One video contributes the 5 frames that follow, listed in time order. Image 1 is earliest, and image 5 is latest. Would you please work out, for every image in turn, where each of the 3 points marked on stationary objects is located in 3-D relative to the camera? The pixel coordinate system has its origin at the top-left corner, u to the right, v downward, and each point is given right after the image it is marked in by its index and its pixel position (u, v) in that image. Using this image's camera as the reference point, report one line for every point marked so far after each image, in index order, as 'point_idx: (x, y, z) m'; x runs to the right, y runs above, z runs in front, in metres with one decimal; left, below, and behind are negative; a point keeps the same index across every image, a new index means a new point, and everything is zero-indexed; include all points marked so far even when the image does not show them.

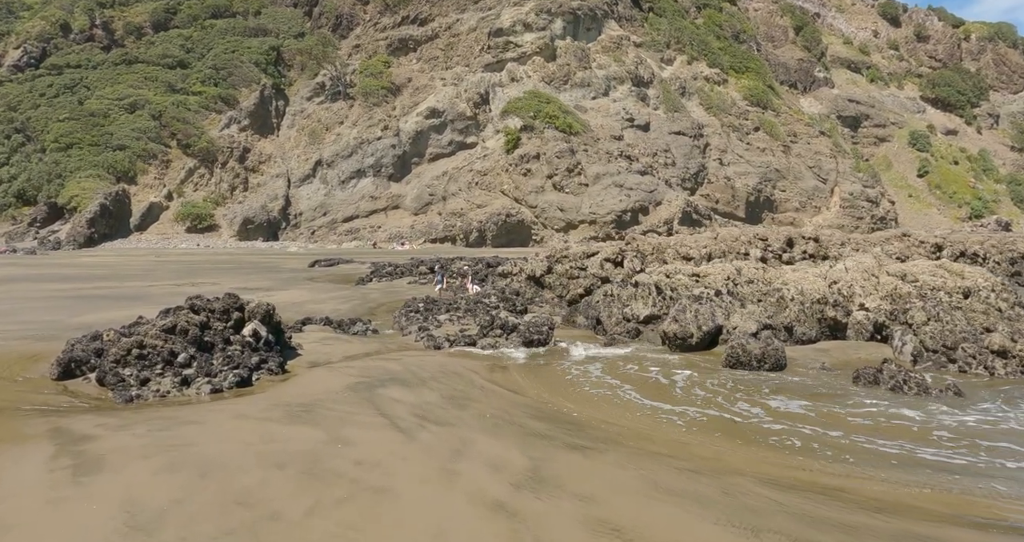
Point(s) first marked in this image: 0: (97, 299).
0: (-9.8, -0.8, +16.9) m
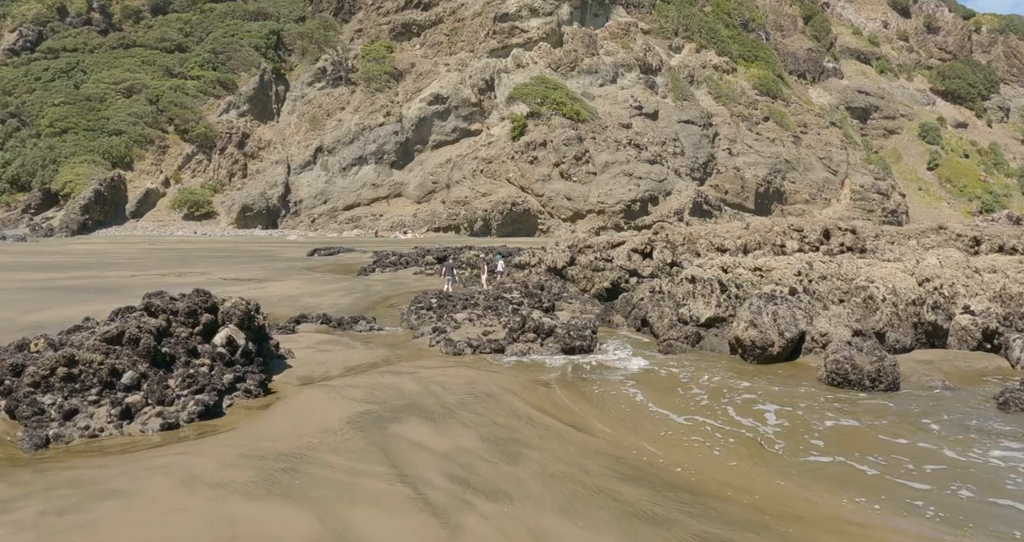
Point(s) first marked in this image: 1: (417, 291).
0: (-9.4, -0.5, +15.3) m
1: (-2.4, -0.6, +18.6) m
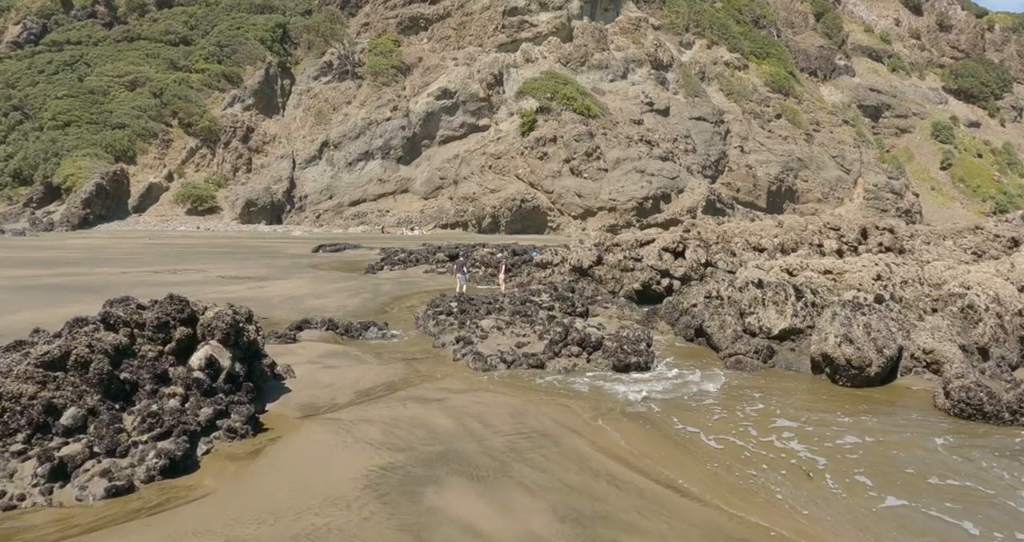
0: (-9.0, -0.4, +14.2) m
1: (-2.0, -0.5, +17.5) m
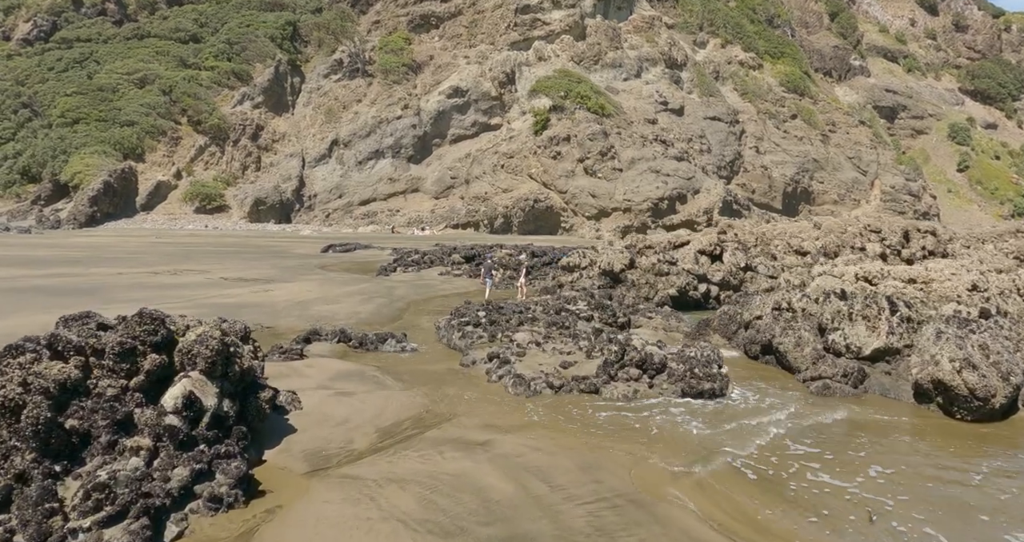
0: (-8.6, -0.4, +13.3) m
1: (-1.5, -0.6, +16.5) m
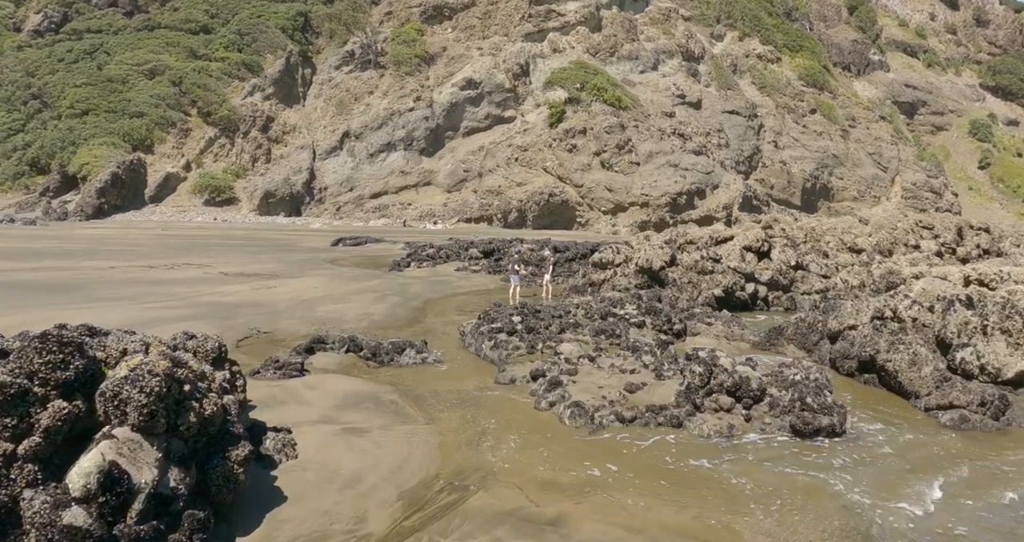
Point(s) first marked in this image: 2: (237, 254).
0: (-8.1, -0.3, +12.3) m
1: (-1.0, -0.5, +15.4) m
2: (-7.6, +0.5, +19.8) m
